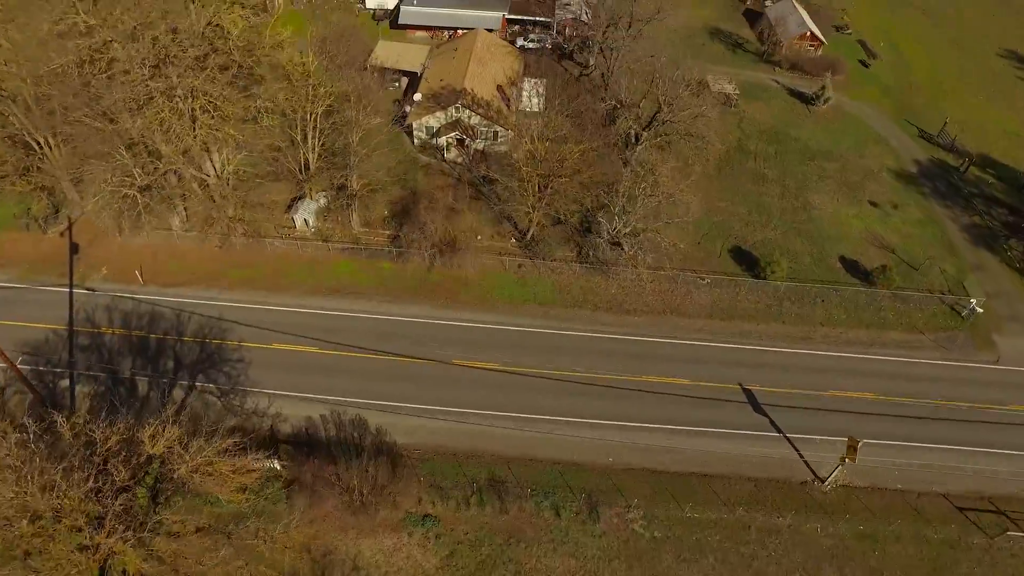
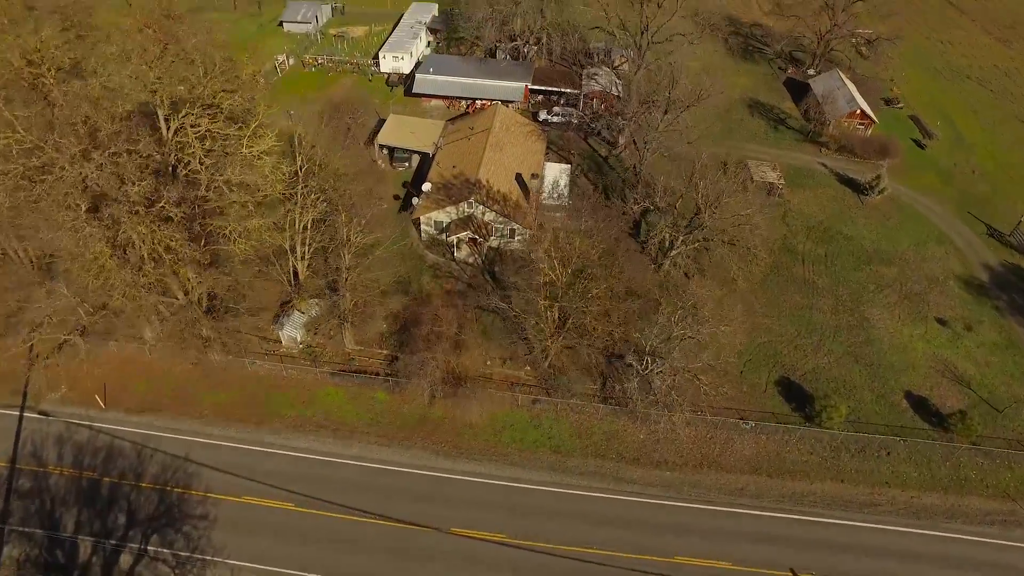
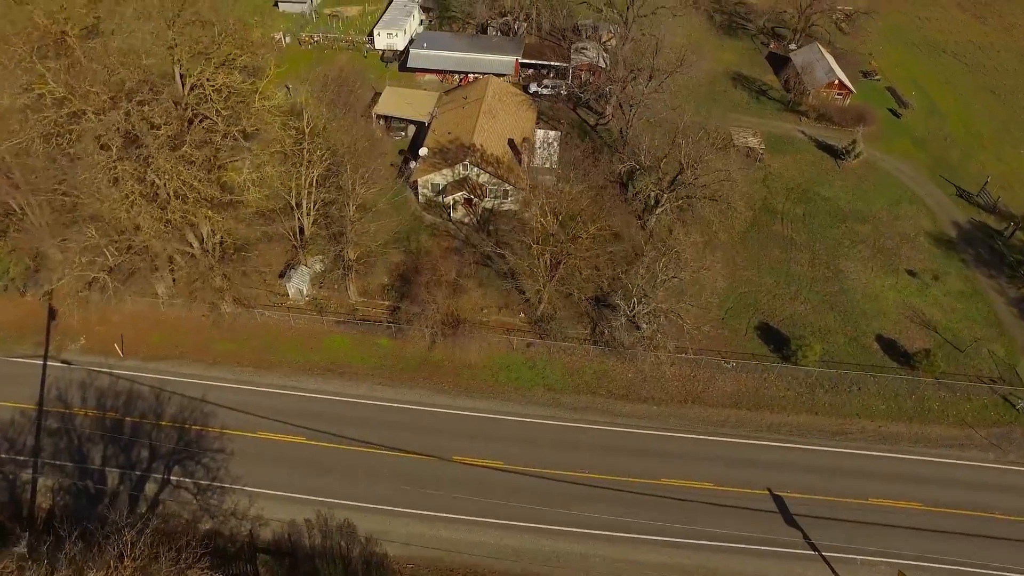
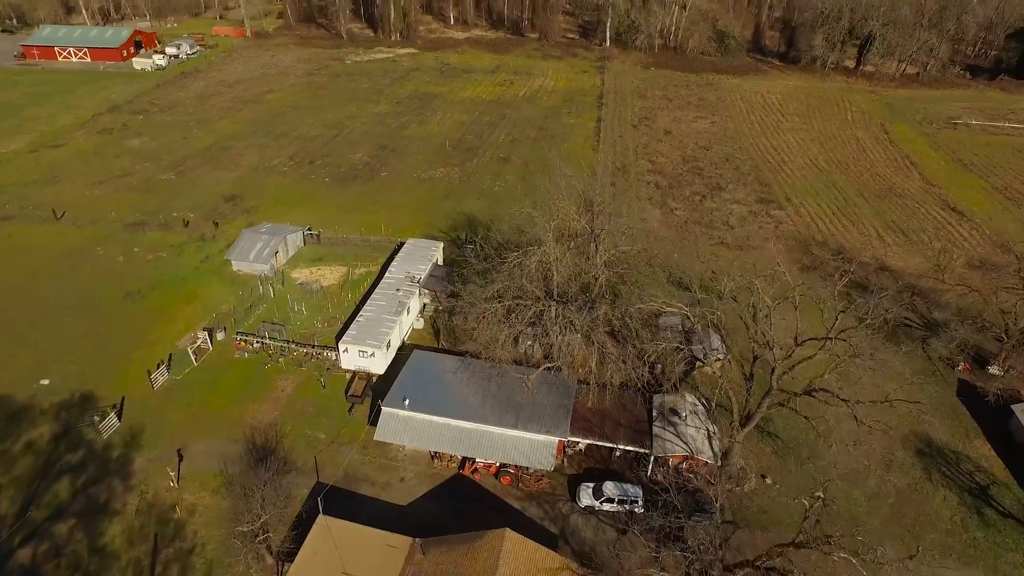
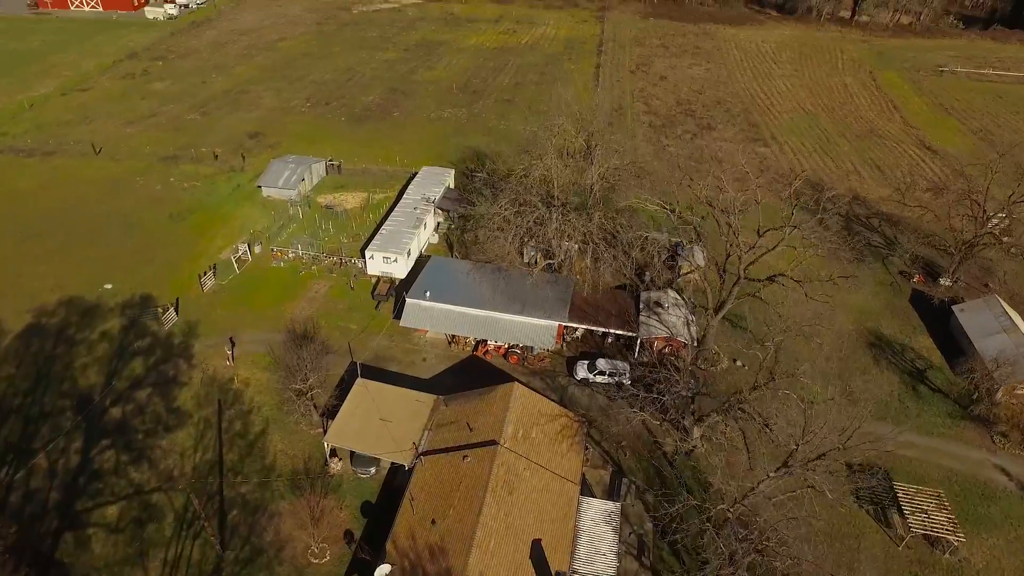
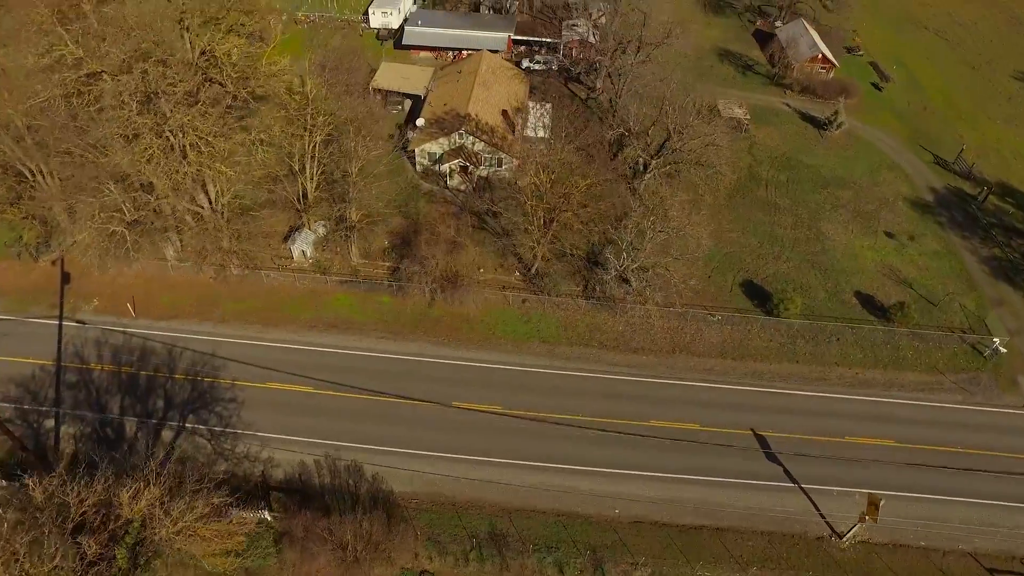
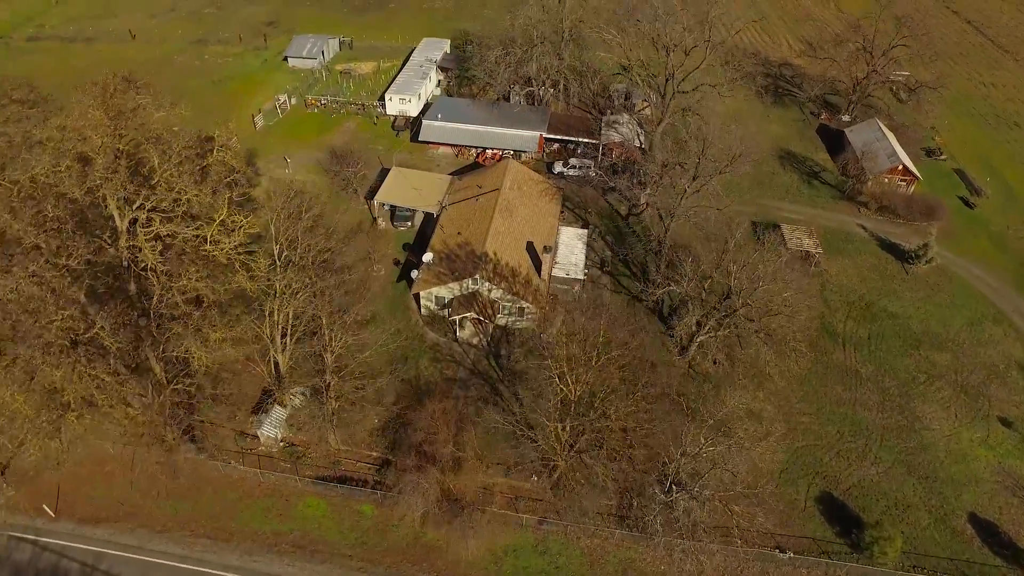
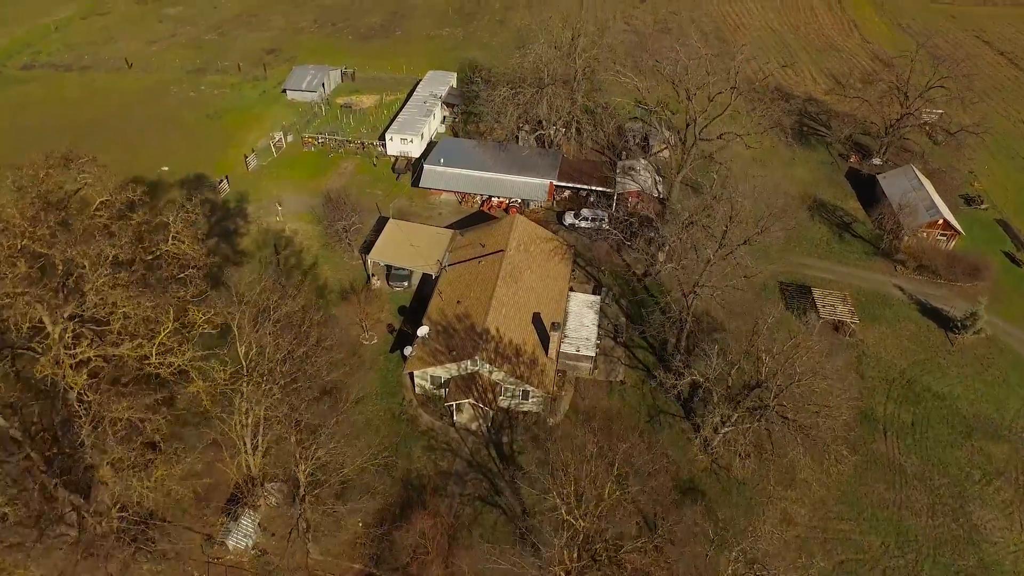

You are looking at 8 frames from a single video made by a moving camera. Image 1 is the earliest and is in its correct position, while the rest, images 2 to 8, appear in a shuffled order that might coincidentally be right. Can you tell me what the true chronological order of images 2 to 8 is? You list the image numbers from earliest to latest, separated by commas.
6, 3, 2, 7, 8, 5, 4
